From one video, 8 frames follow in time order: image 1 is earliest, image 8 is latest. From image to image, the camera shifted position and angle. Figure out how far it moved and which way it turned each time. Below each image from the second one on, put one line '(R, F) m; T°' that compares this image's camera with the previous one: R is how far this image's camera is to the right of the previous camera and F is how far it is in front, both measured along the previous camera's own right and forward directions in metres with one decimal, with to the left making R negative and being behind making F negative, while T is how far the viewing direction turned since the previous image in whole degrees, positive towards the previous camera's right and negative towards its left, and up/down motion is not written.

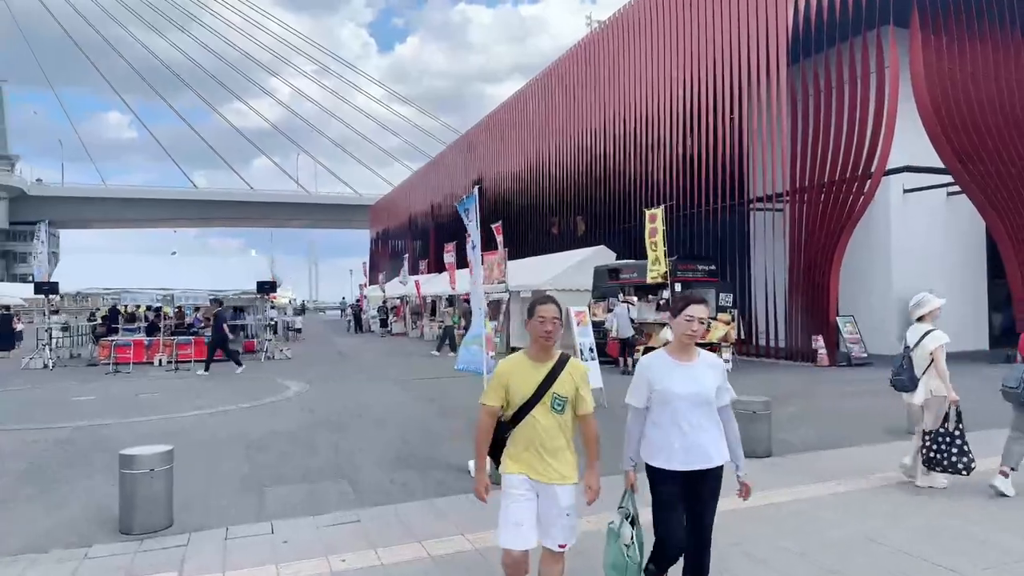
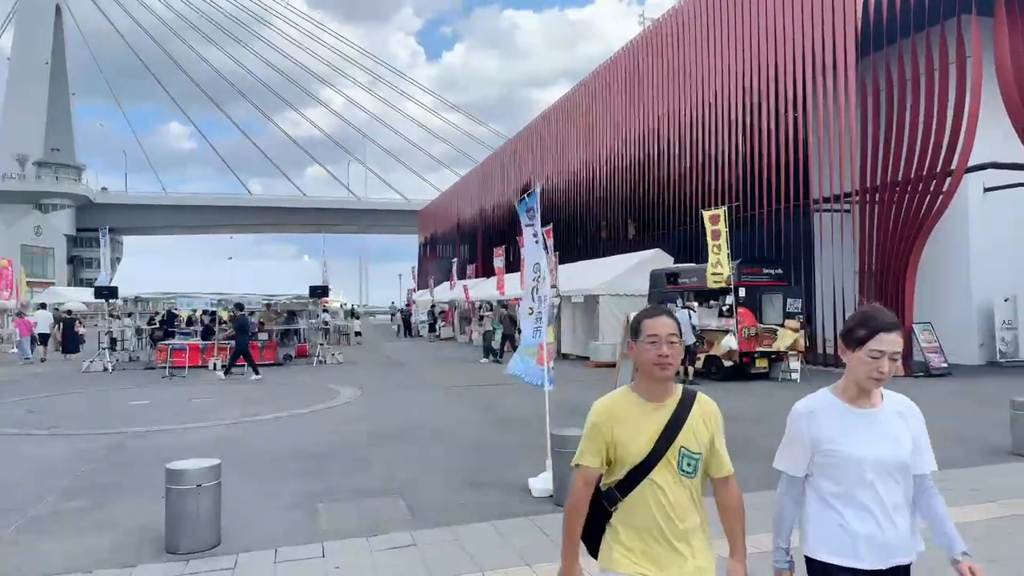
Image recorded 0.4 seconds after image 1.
(-0.2, +0.5) m; -4°
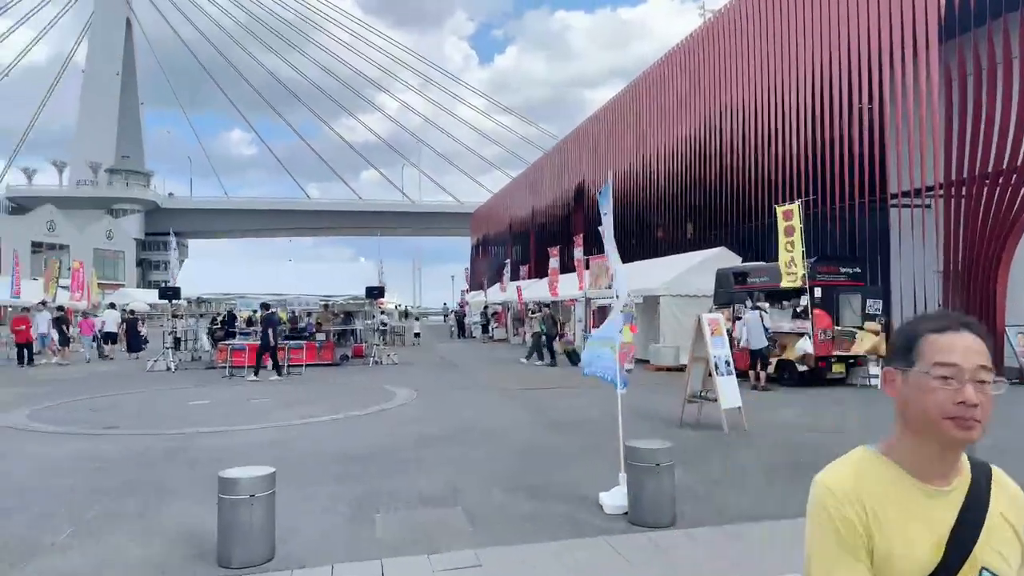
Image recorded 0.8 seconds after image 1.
(-0.2, +0.5) m; -4°
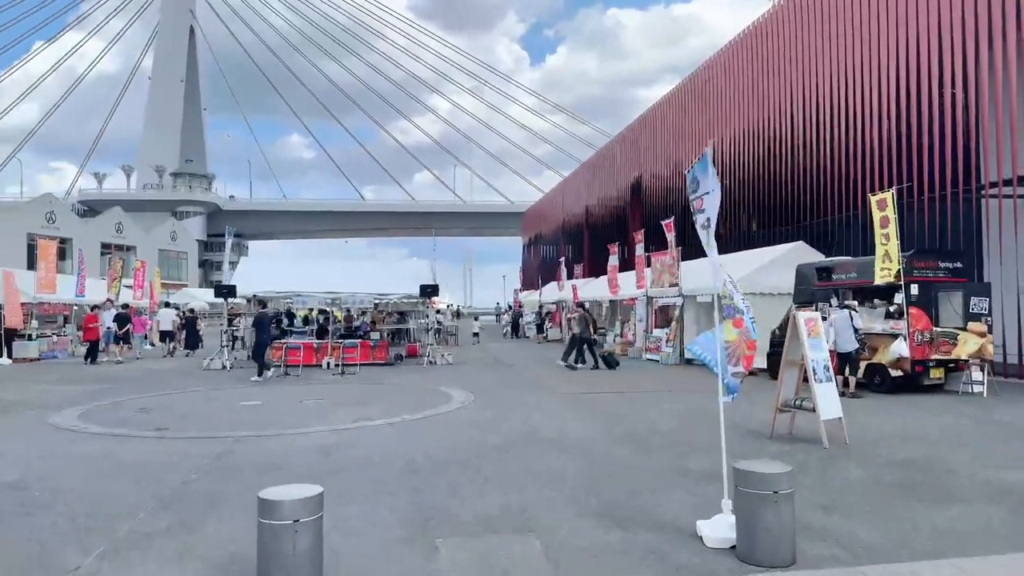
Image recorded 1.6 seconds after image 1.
(-0.2, +0.9) m; -4°
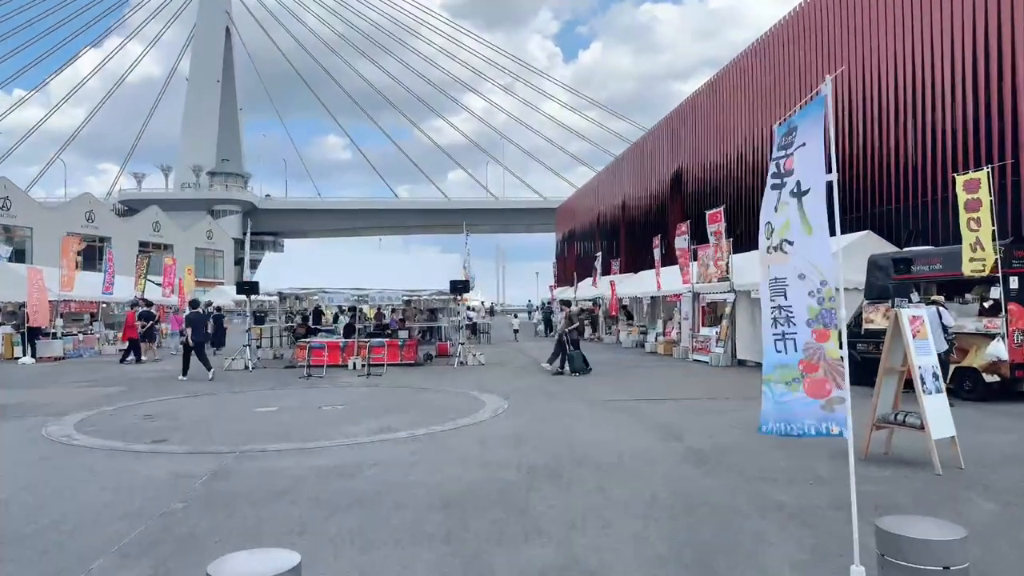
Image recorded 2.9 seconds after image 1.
(-0.1, +1.3) m; -3°
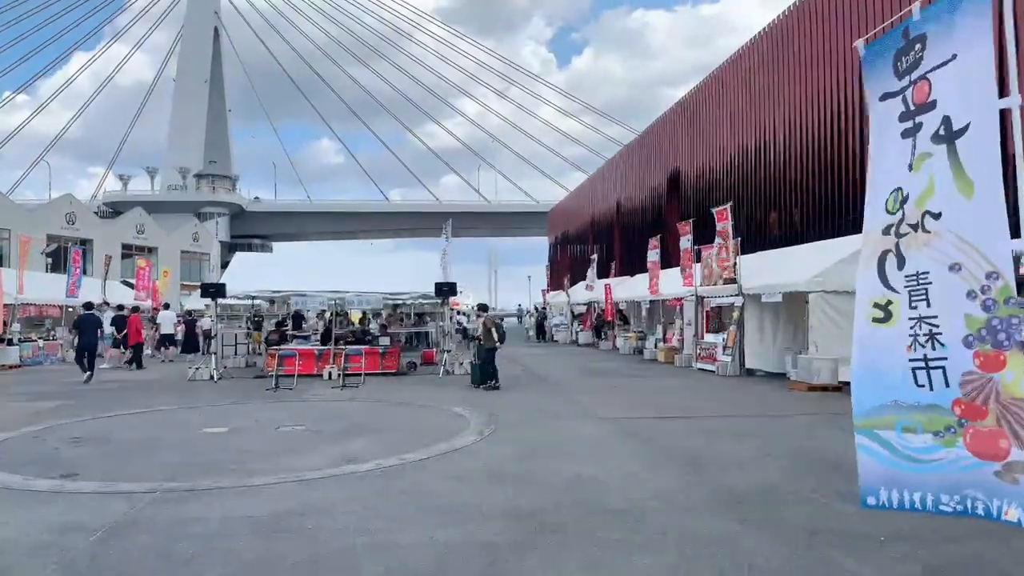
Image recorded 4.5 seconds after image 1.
(+0.1, +1.5) m; +1°
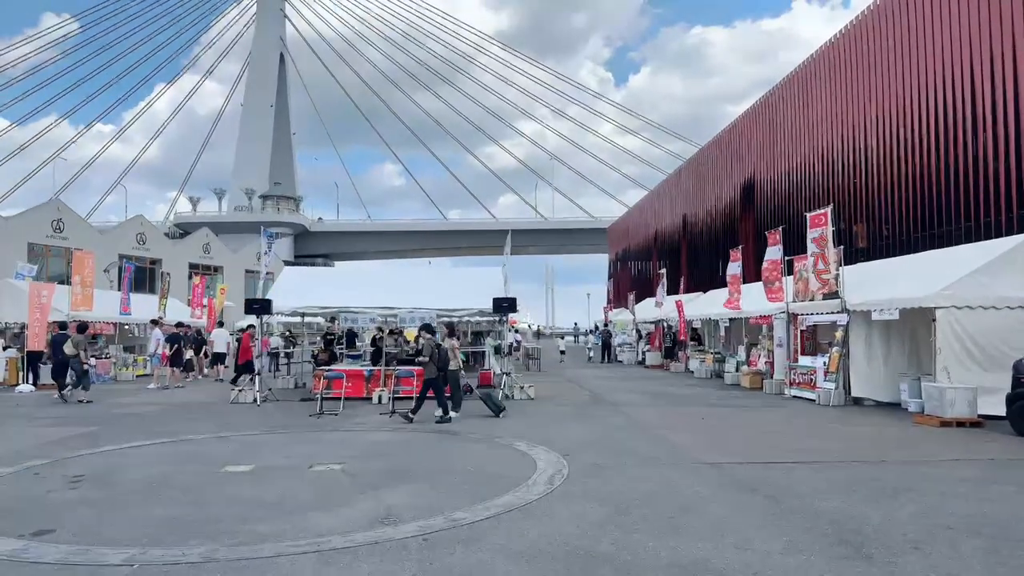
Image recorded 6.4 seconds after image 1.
(-0.2, +1.8) m; -5°
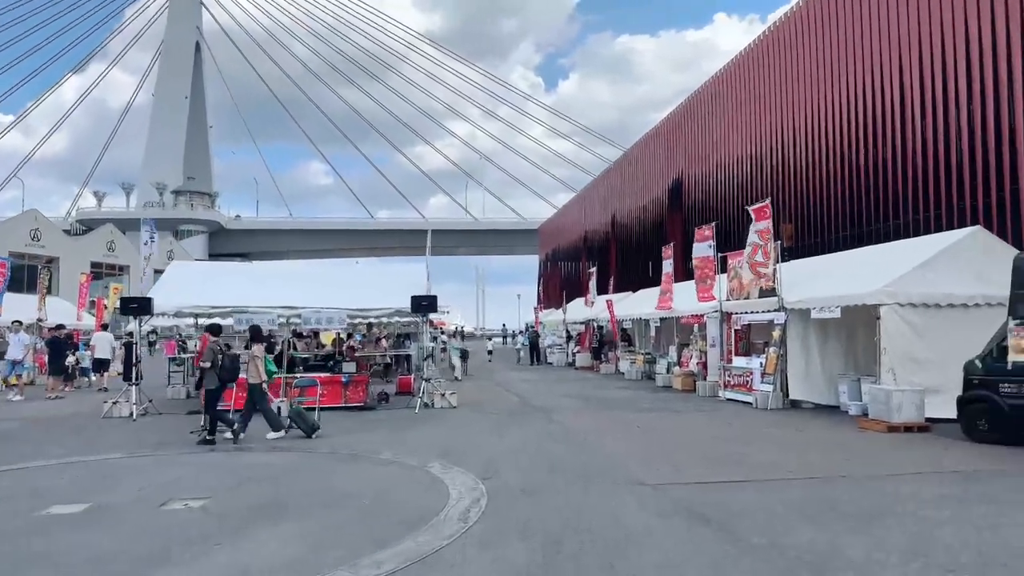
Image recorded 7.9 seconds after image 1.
(+0.2, +1.4) m; +6°
